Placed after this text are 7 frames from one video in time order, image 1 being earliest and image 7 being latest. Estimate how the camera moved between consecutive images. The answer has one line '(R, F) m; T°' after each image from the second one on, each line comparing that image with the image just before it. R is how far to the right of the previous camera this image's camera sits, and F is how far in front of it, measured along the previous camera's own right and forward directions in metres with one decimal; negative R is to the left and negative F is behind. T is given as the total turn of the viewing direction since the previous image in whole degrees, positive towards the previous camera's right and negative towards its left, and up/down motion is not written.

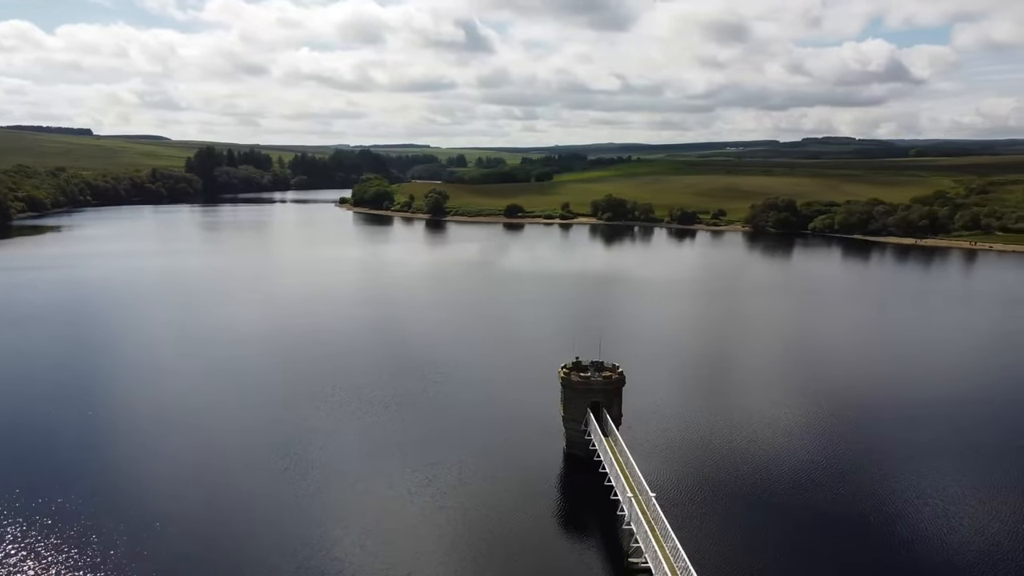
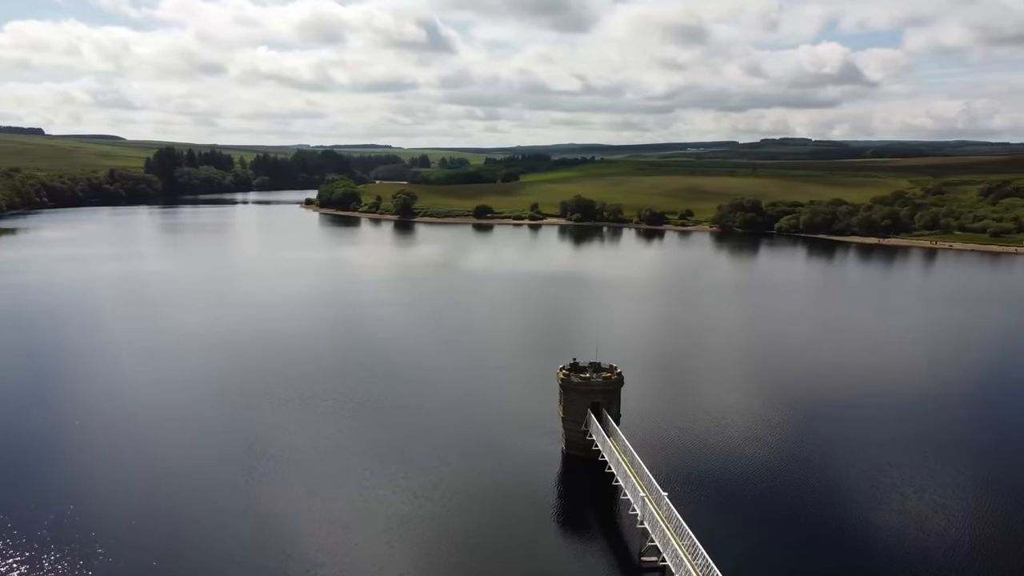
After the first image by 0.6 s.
(-1.0, -0.1) m; +3°
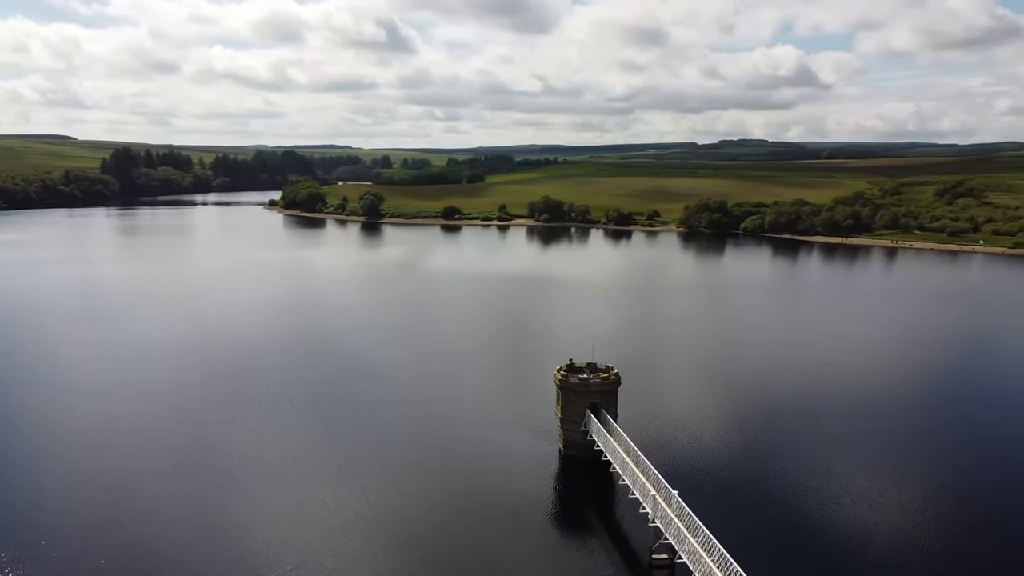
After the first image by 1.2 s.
(-1.0, -0.1) m; +3°
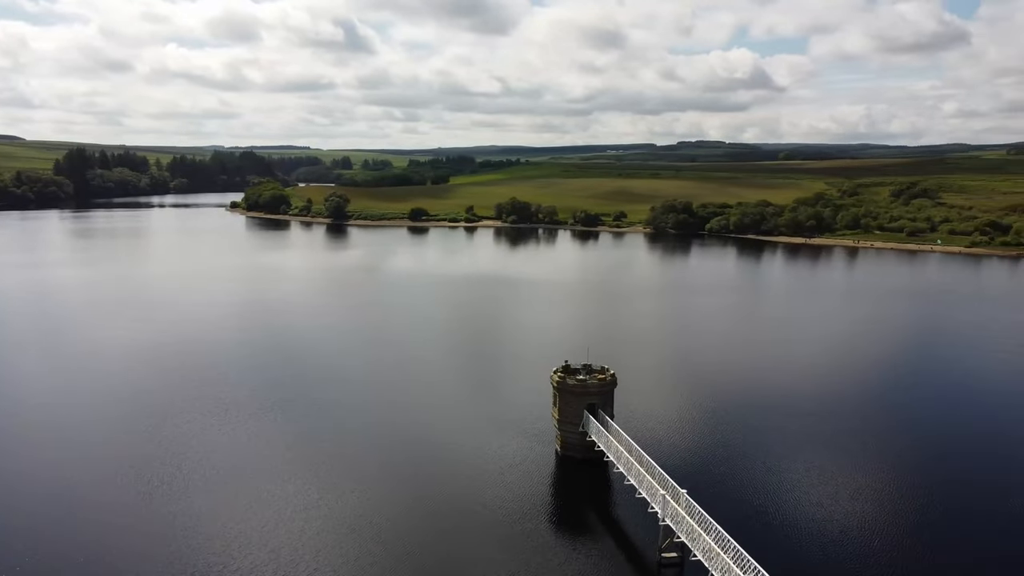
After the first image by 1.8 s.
(-1.0, 0.0) m; +3°
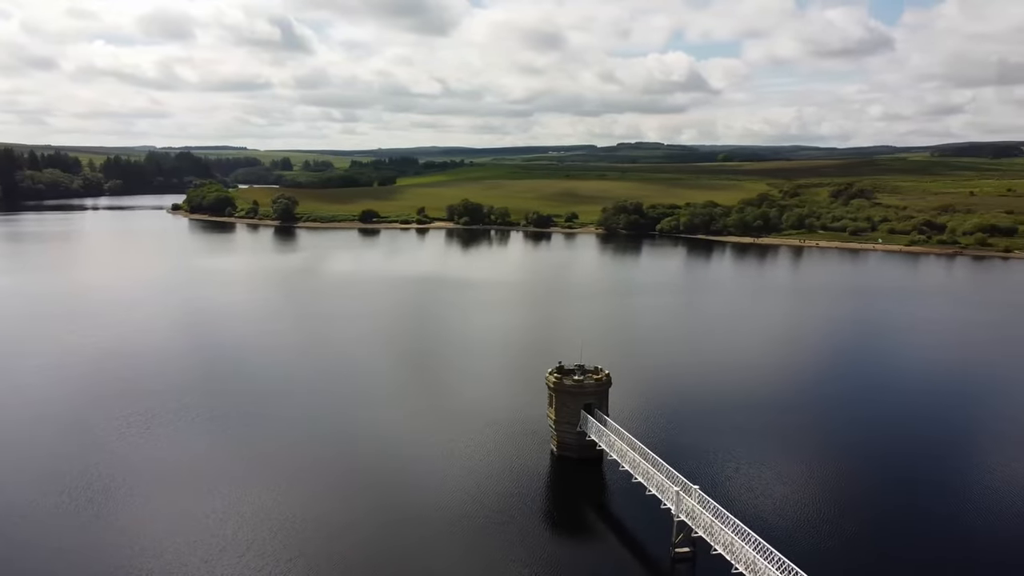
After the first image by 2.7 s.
(-1.5, -0.1) m; +4°
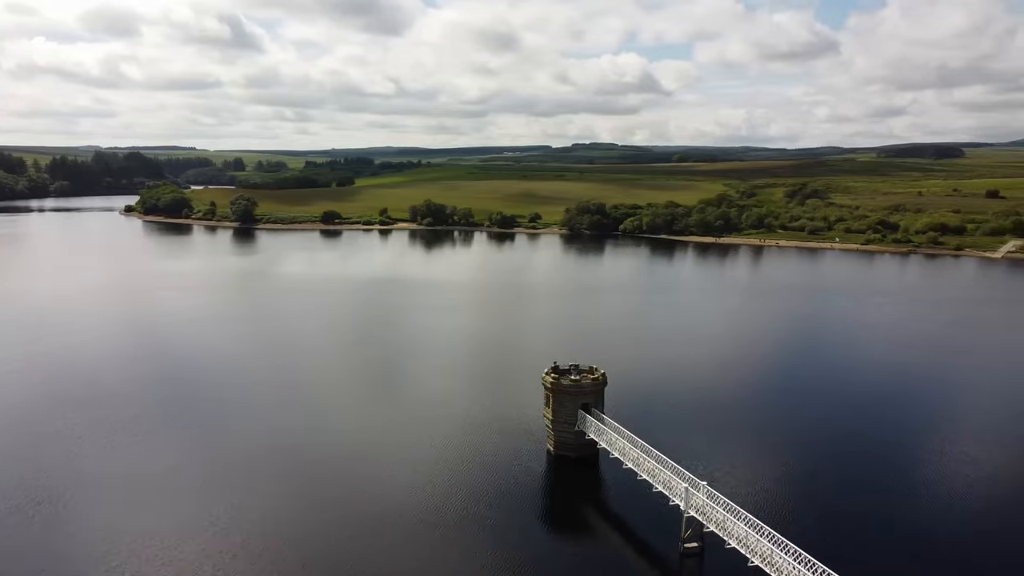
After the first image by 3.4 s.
(-1.1, -0.1) m; +3°
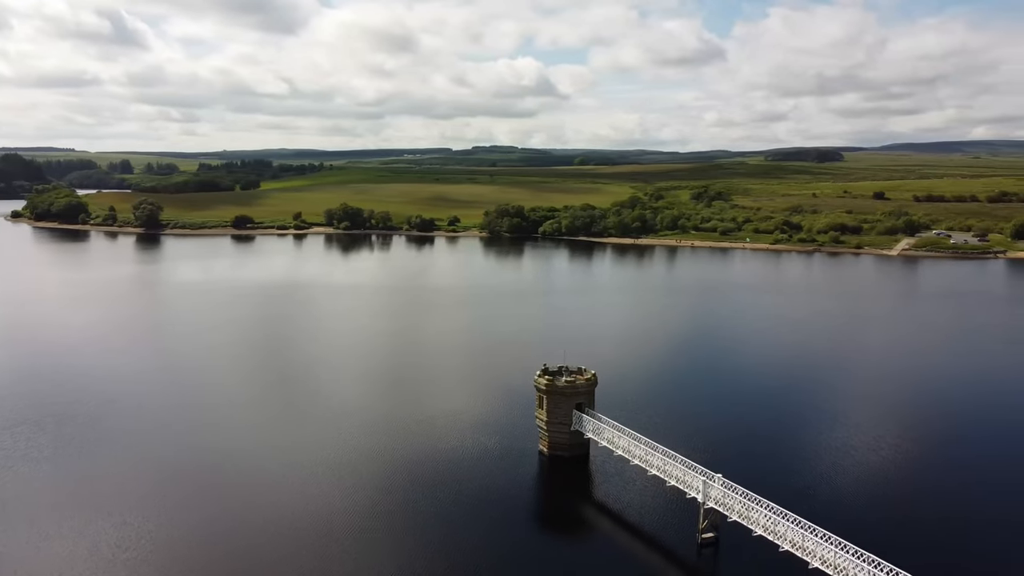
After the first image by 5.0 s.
(-2.6, -0.1) m; +7°
